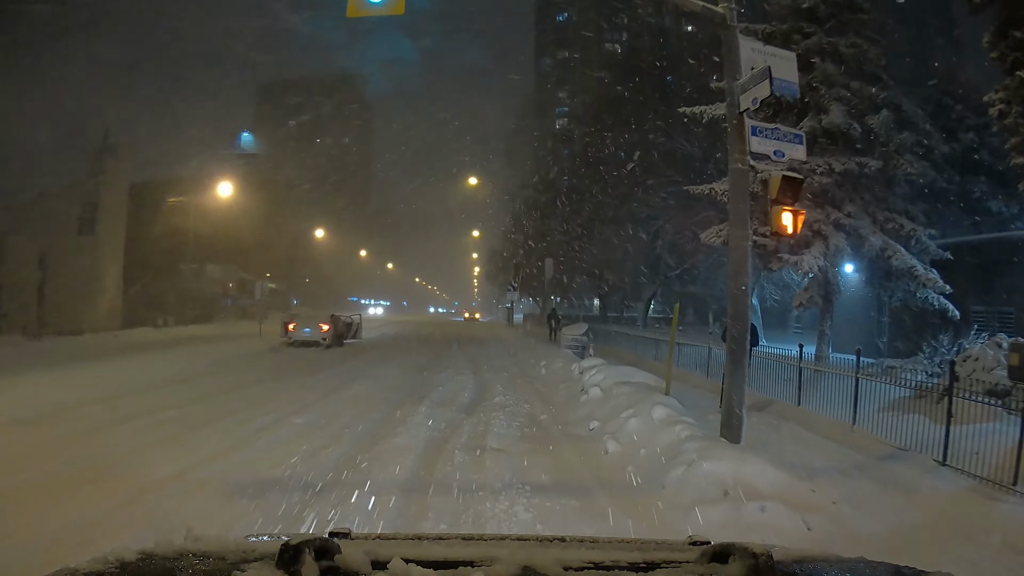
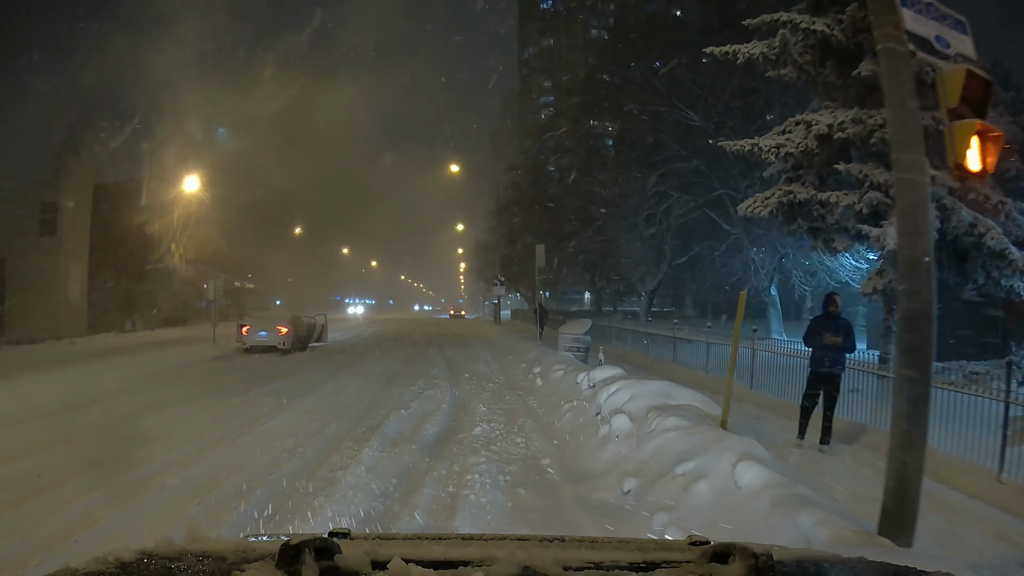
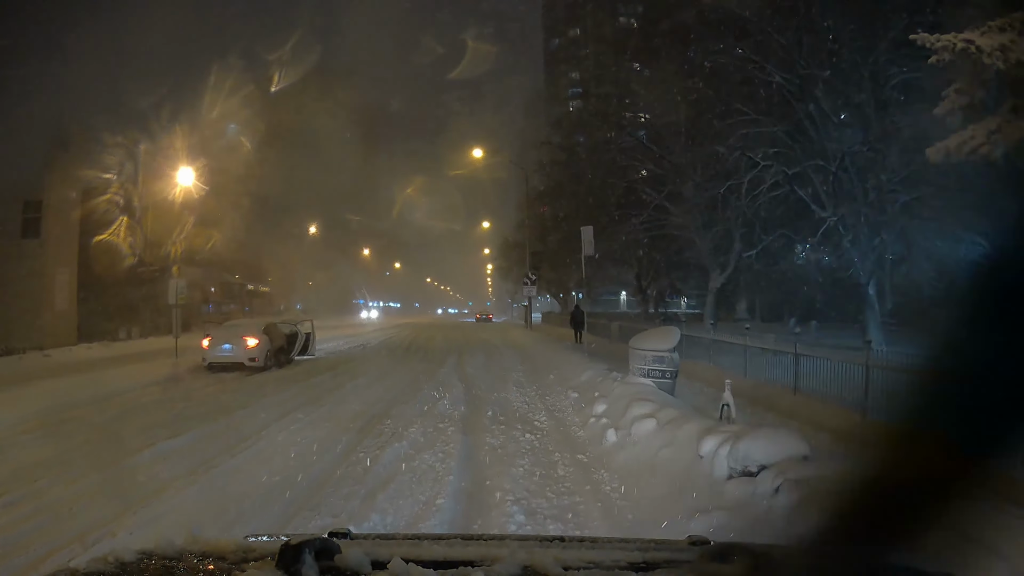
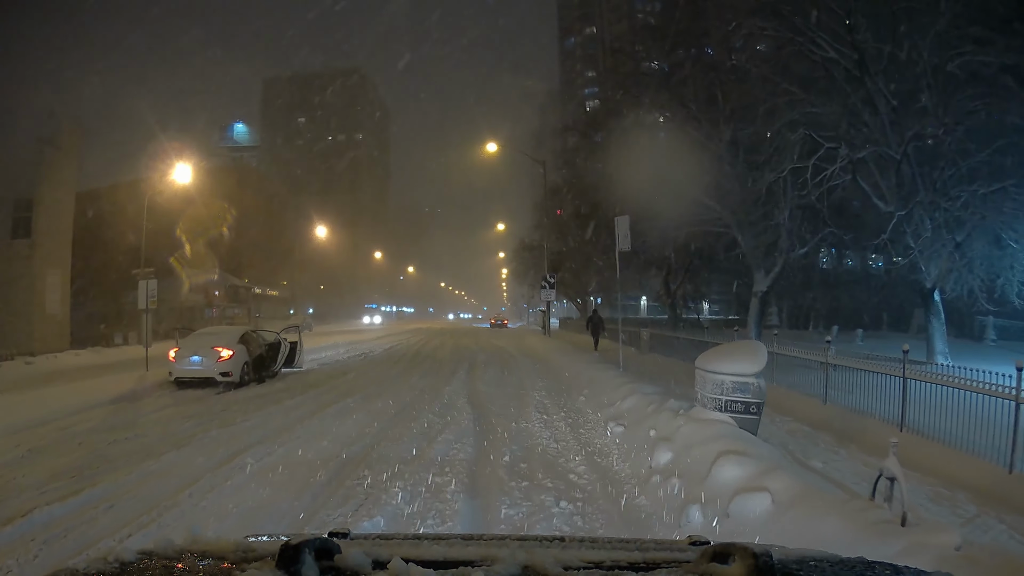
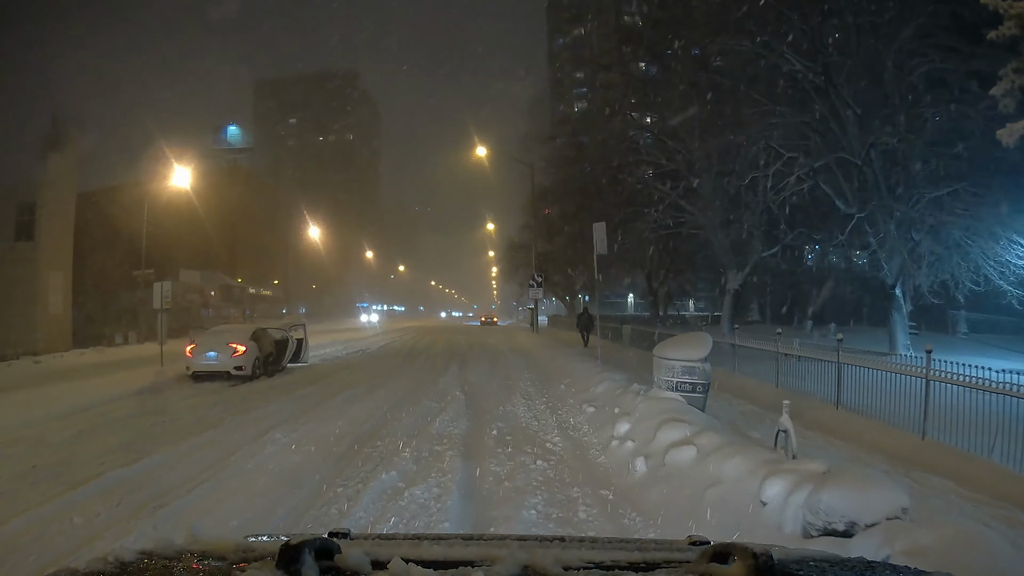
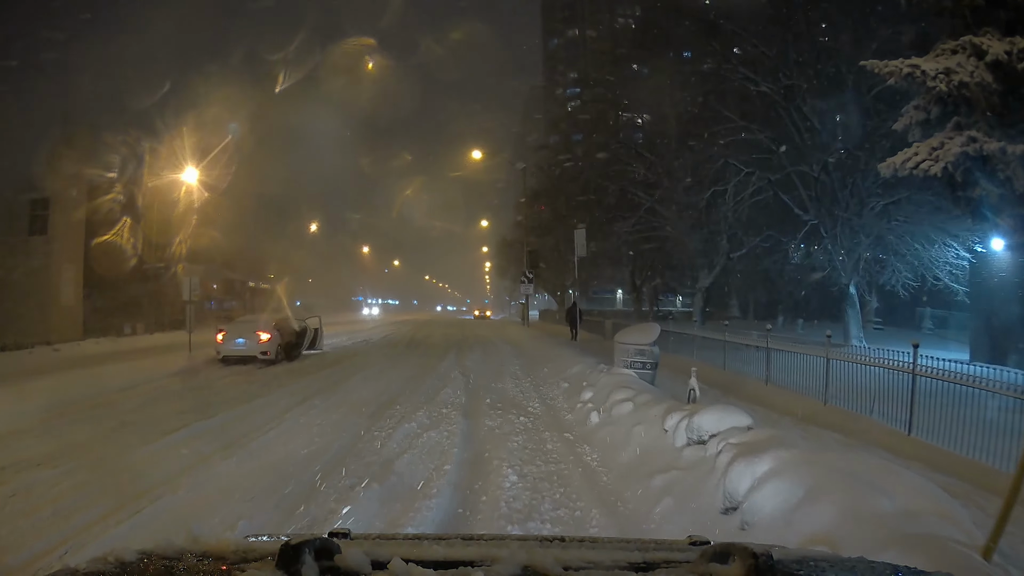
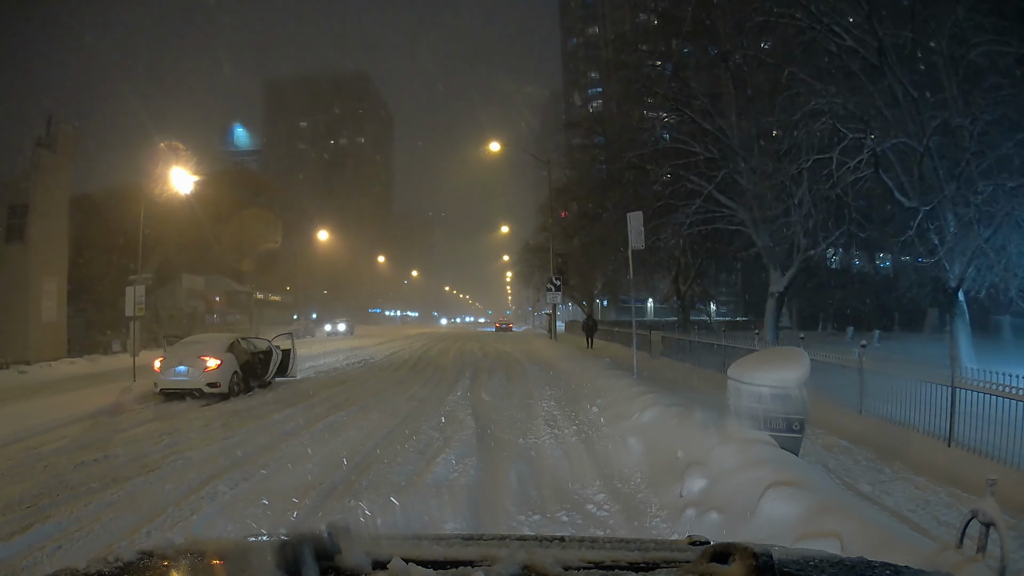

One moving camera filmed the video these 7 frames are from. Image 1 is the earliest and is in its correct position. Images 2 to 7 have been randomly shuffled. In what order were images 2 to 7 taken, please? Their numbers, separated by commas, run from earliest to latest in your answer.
2, 6, 3, 5, 4, 7
